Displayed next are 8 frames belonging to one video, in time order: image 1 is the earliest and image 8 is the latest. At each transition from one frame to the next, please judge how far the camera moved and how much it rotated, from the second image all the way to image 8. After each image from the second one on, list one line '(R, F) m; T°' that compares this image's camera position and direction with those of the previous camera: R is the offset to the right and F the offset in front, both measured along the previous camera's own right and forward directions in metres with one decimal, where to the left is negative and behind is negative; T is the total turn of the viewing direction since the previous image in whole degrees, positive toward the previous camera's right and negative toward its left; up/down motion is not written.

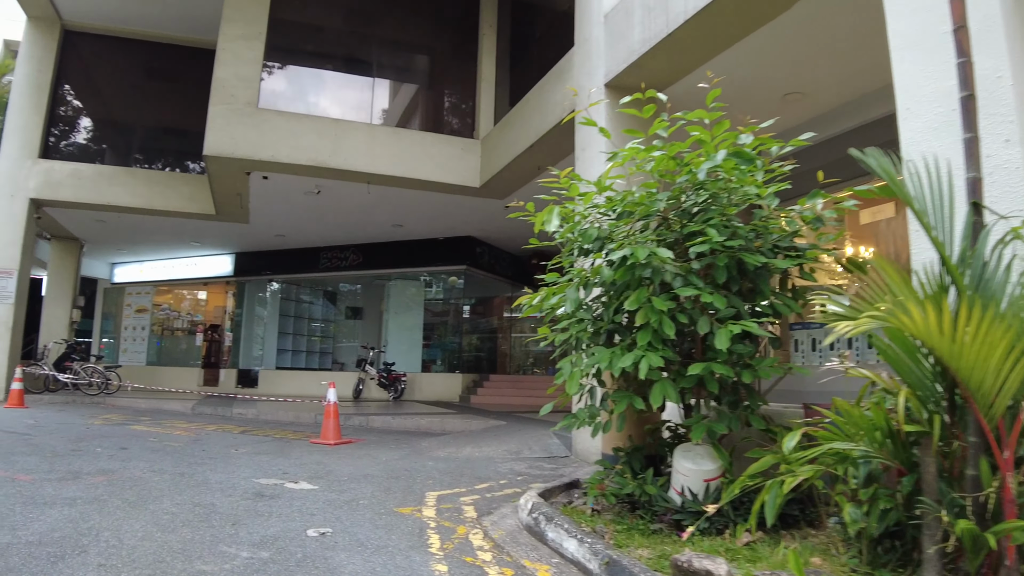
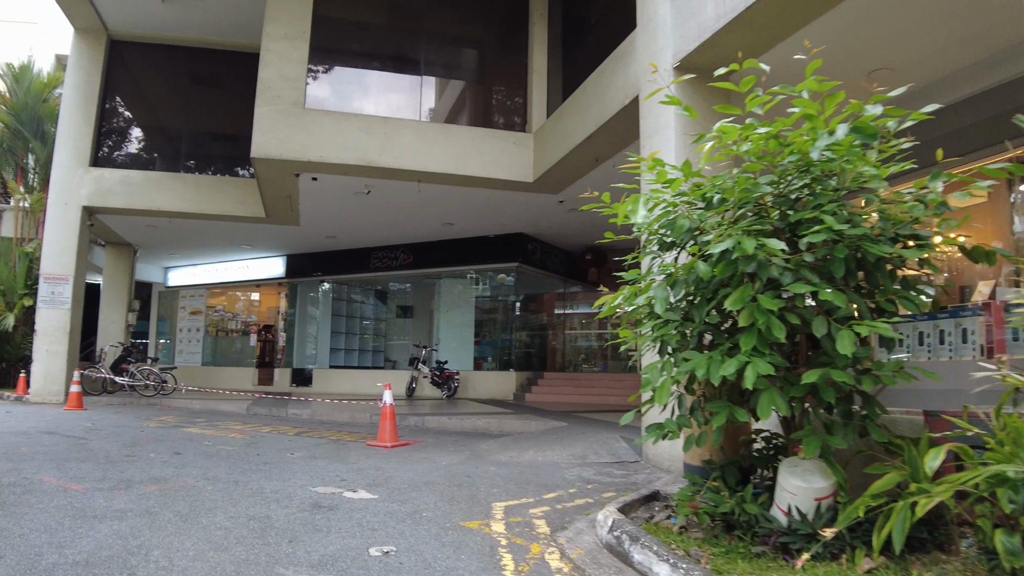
(-0.2, +0.5) m; -4°
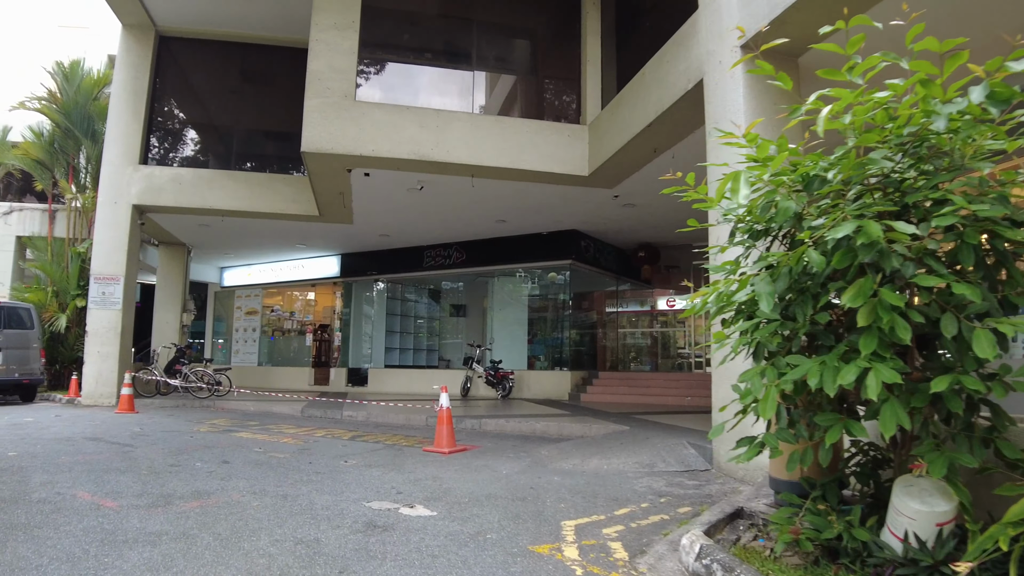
(-0.2, +0.6) m; -4°
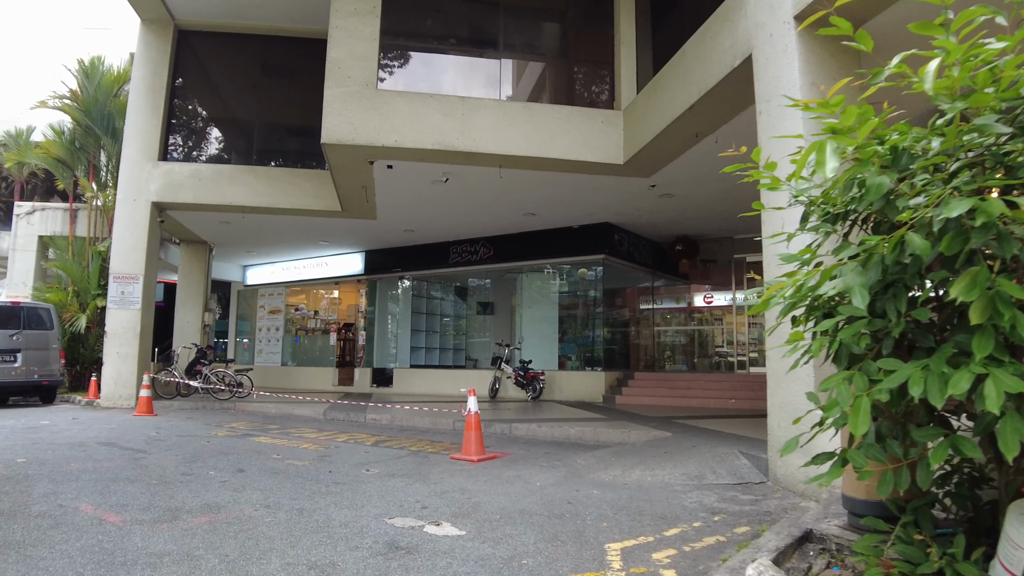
(-0.1, +0.5) m; -2°
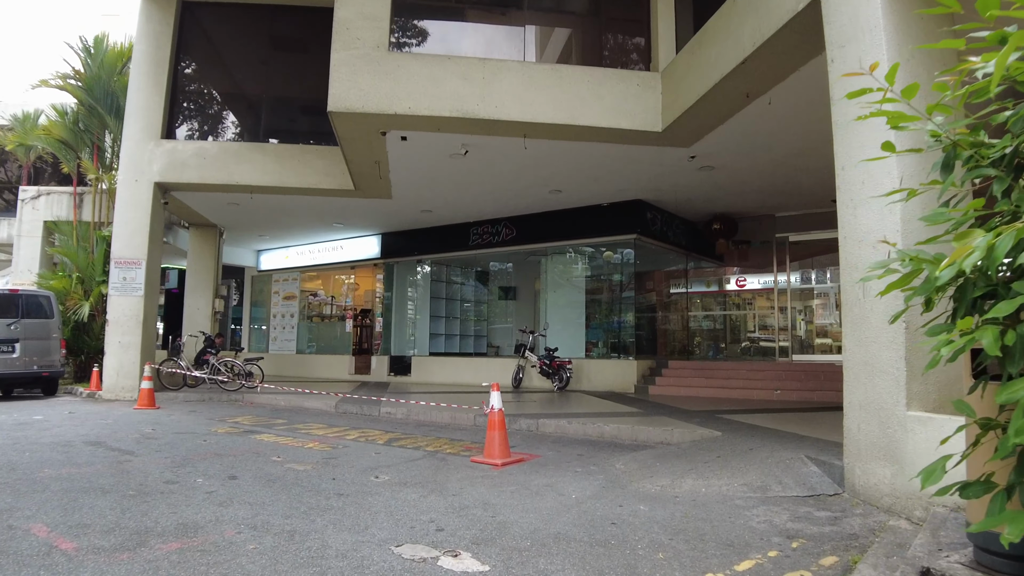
(-0.1, +0.8) m; -2°
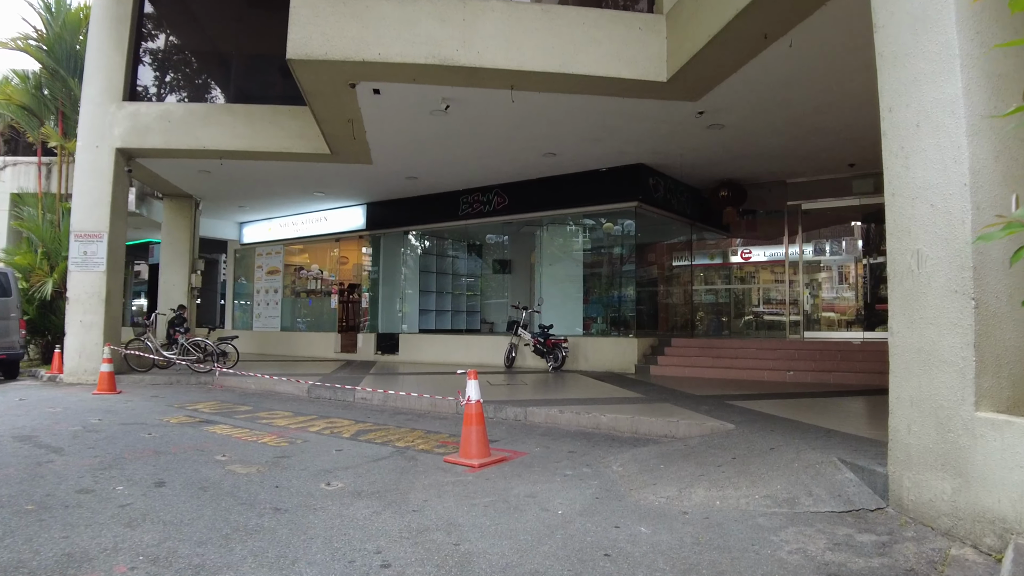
(+0.2, +0.8) m; 0°
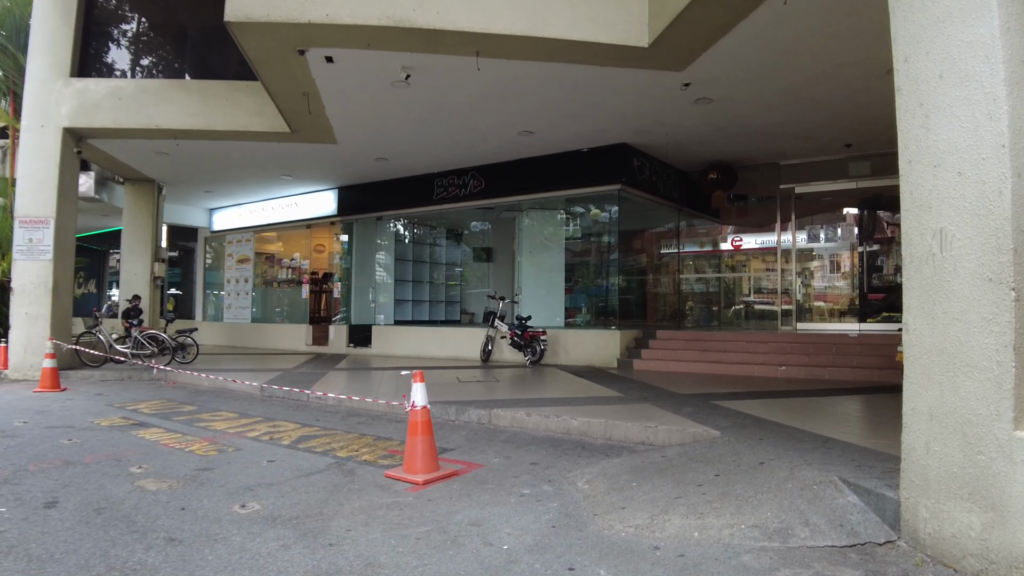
(+0.3, +0.6) m; +1°
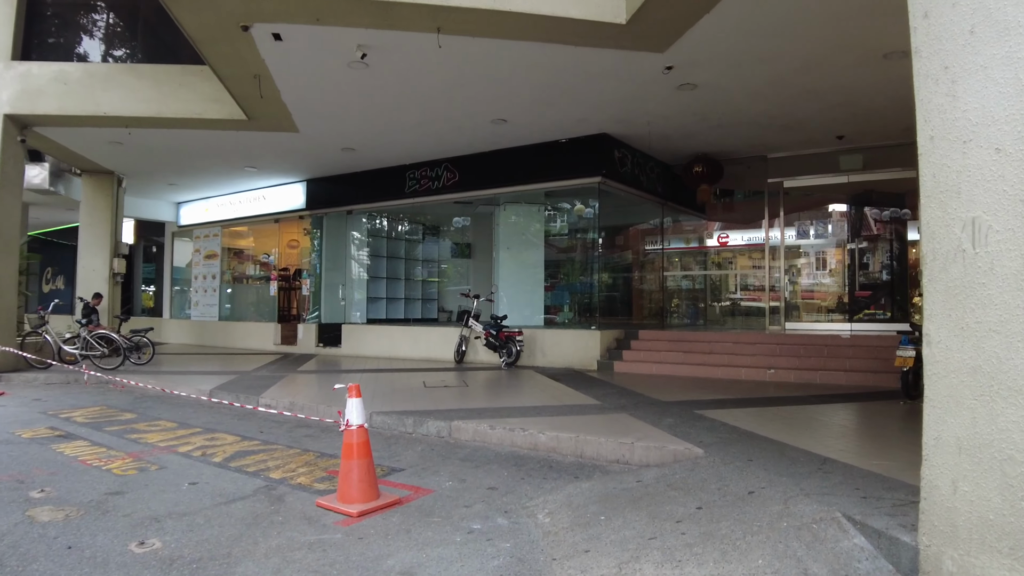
(+0.2, +0.5) m; +1°
